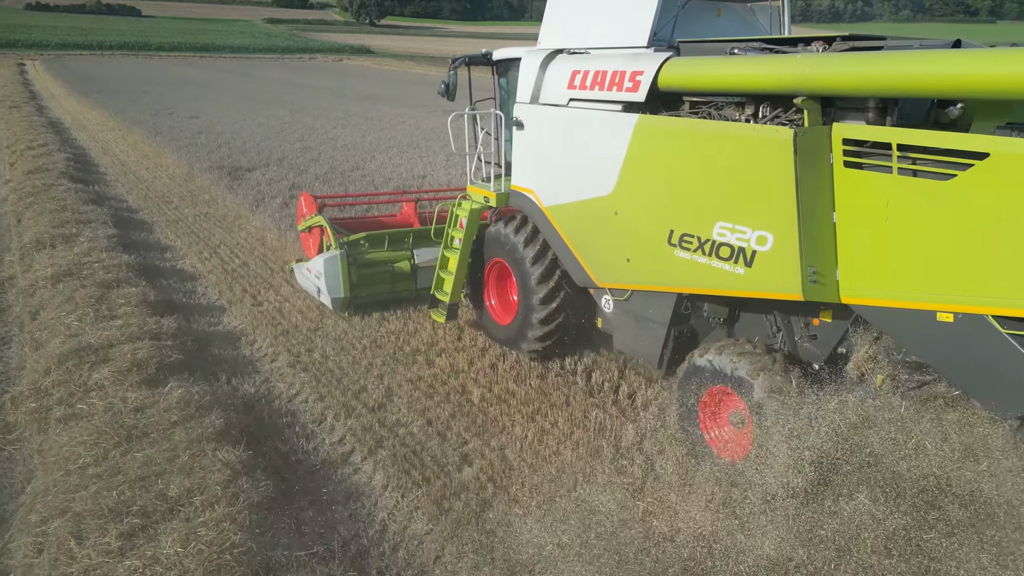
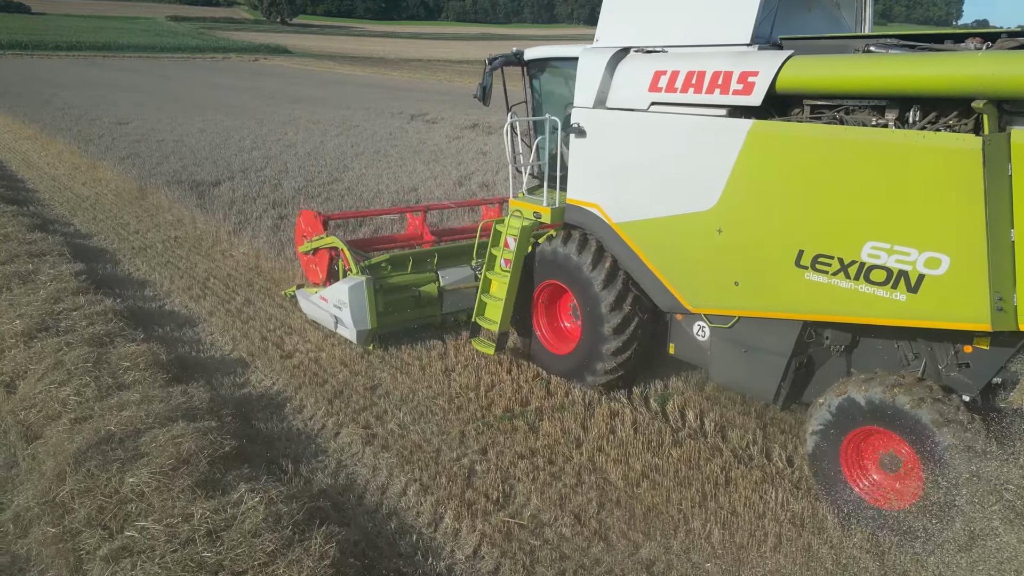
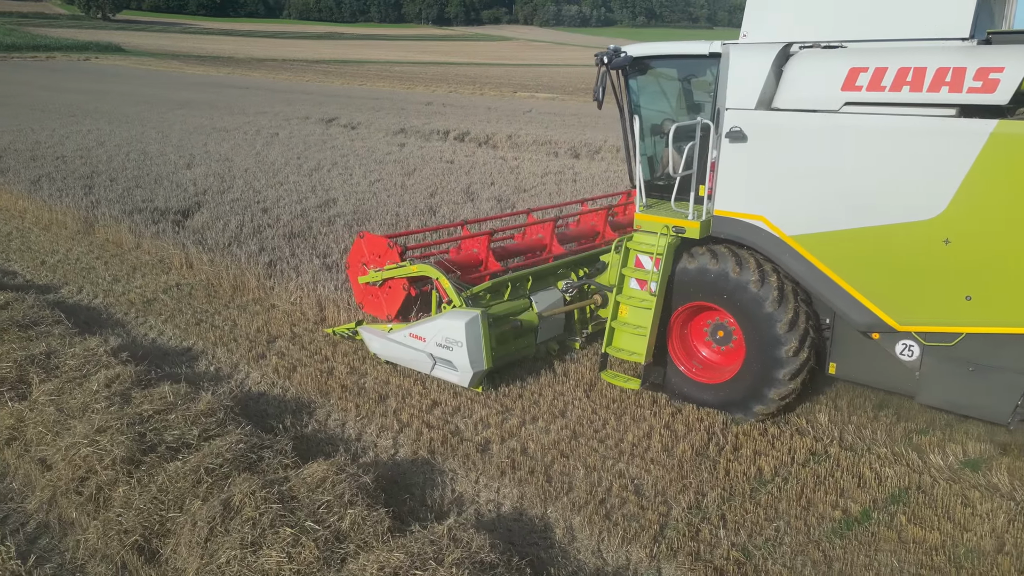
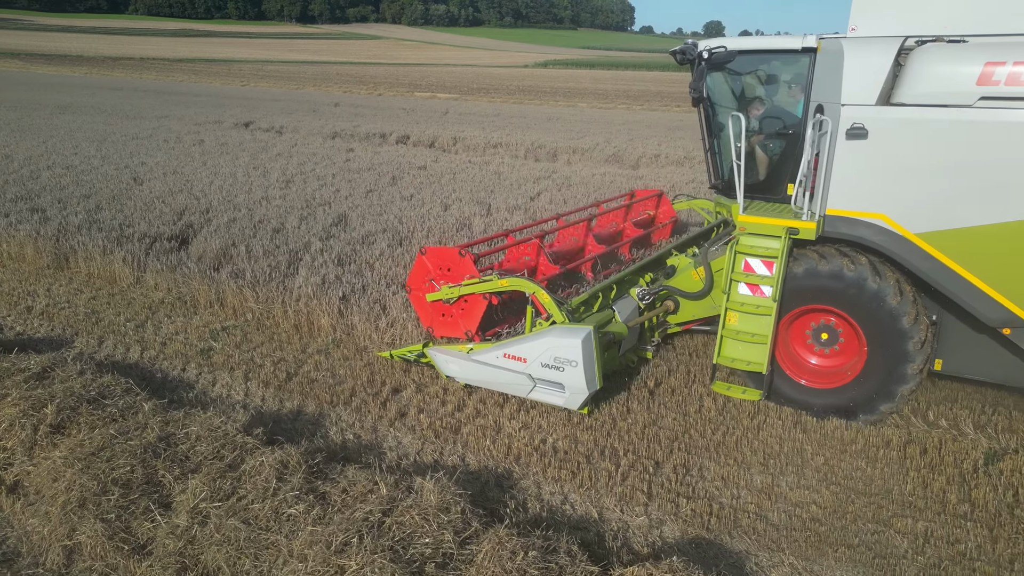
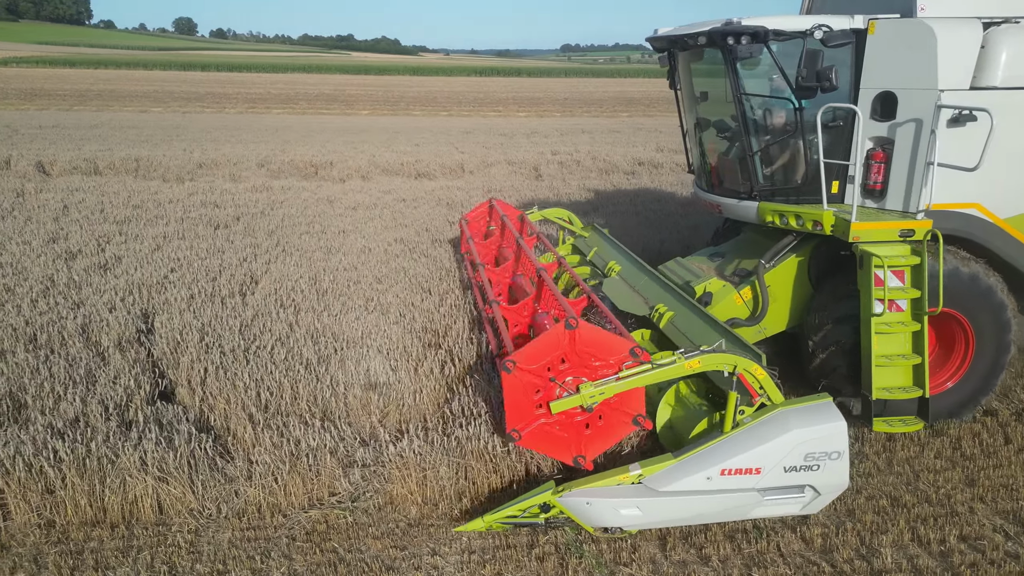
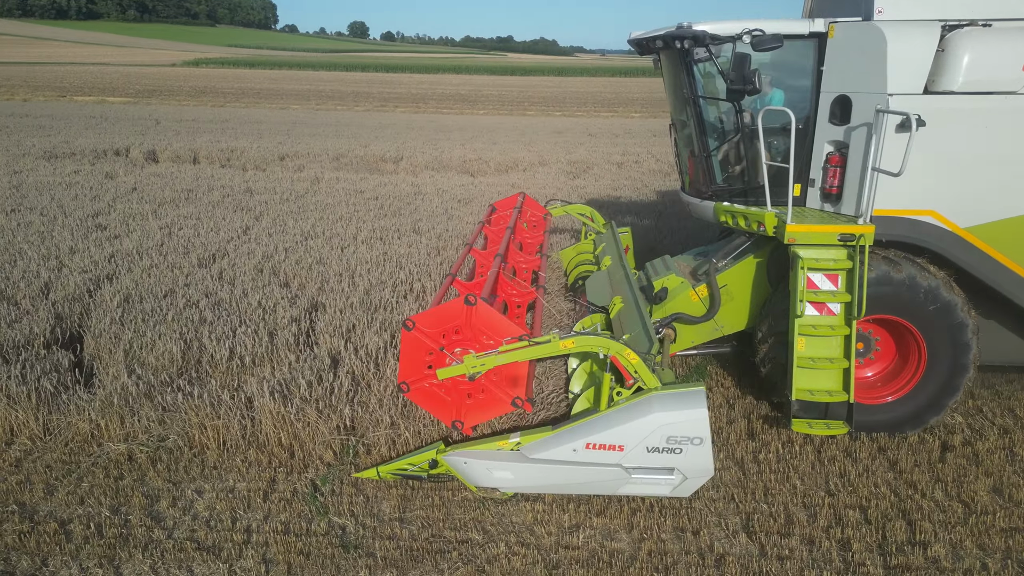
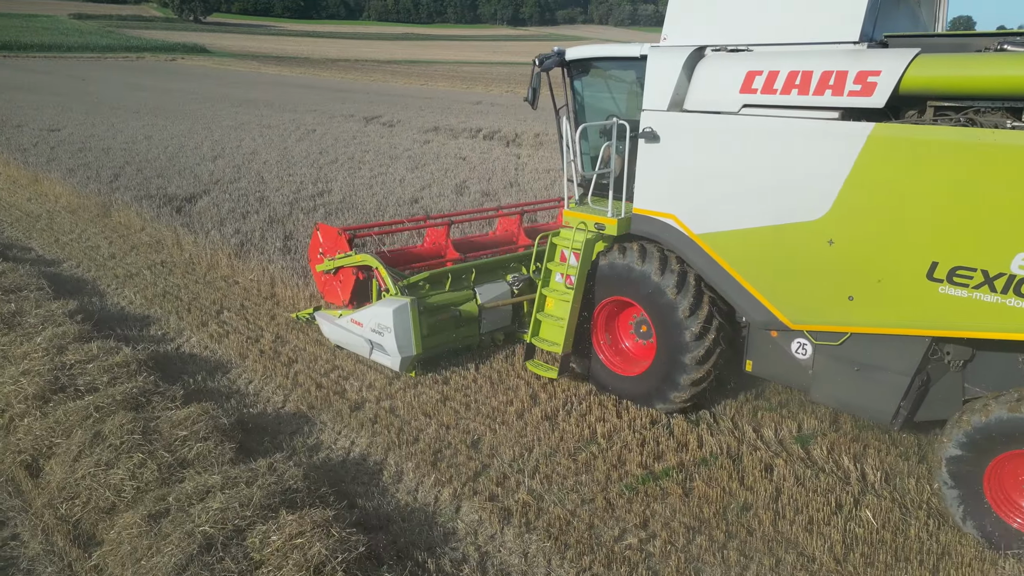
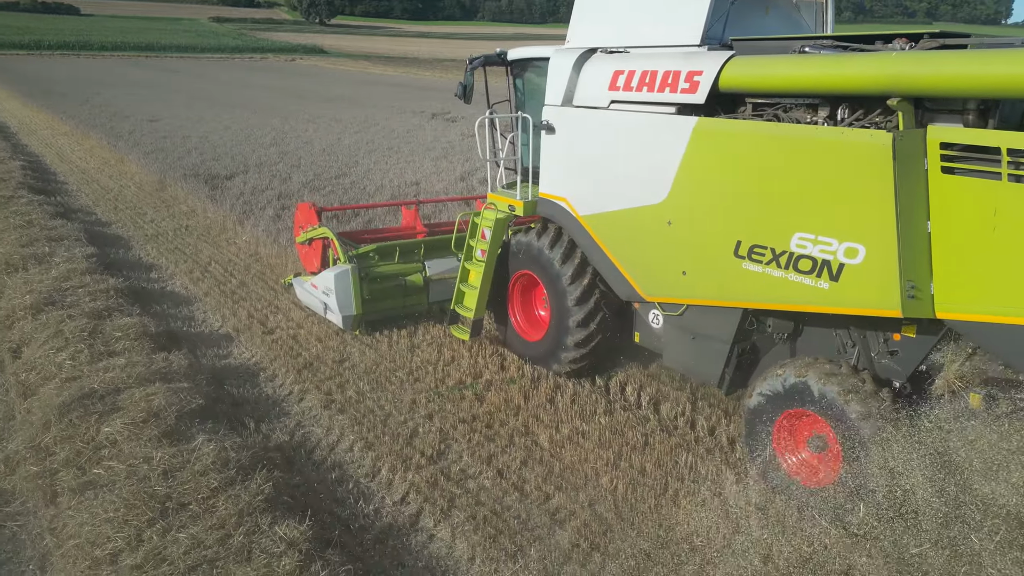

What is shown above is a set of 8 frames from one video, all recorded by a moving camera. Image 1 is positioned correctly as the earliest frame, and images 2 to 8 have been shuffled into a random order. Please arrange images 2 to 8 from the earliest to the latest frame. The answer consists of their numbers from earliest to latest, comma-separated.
8, 2, 7, 3, 4, 6, 5
